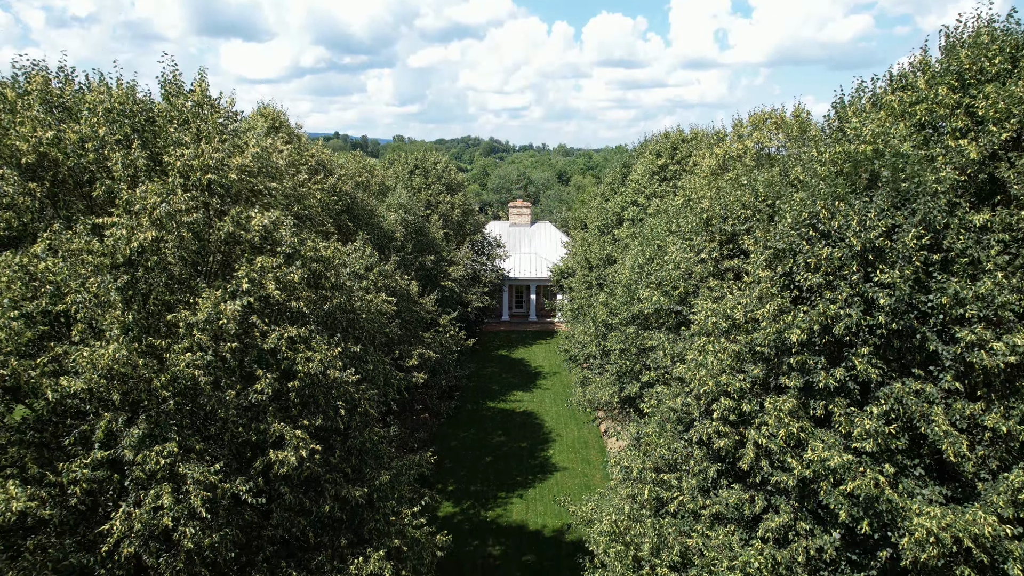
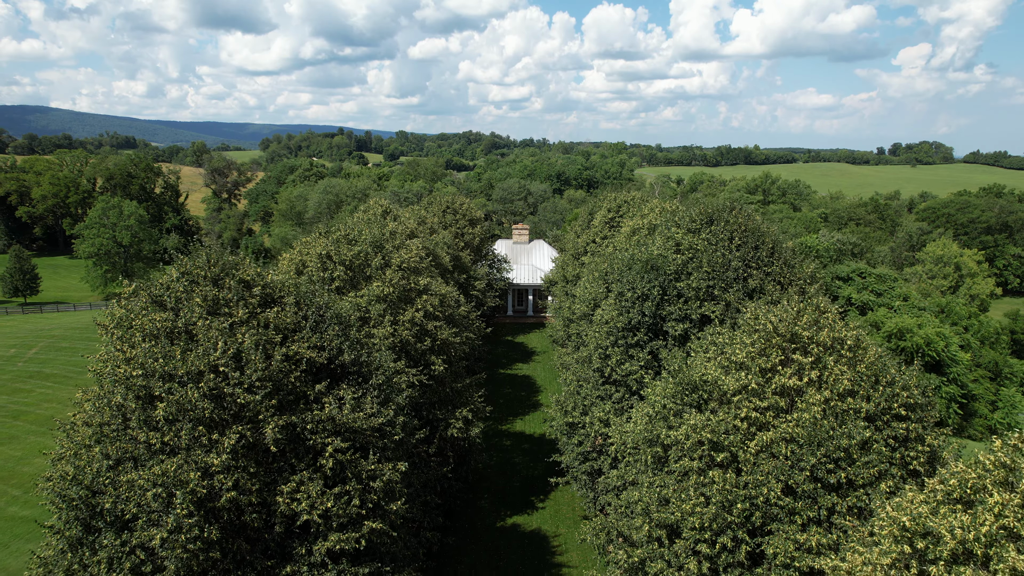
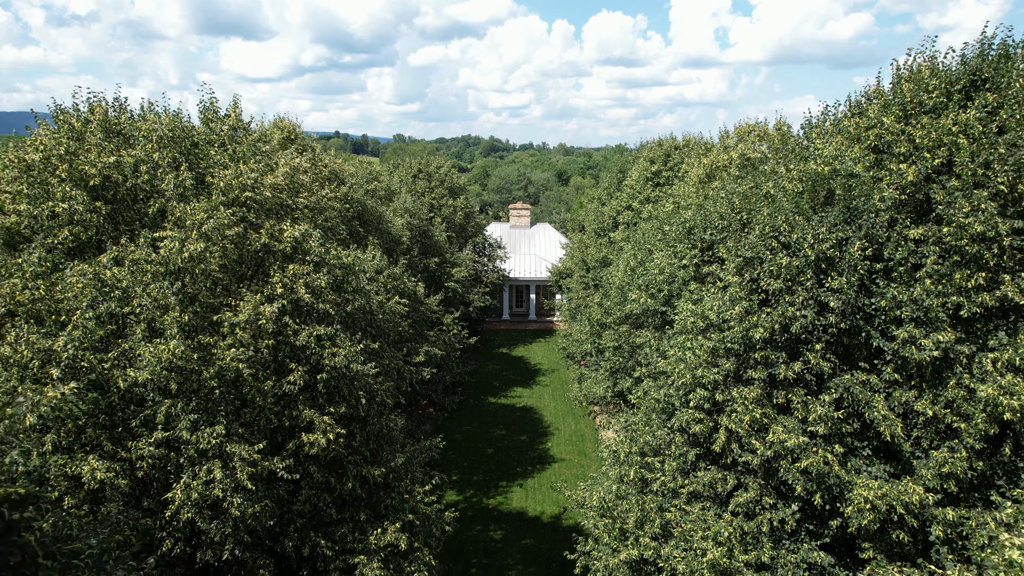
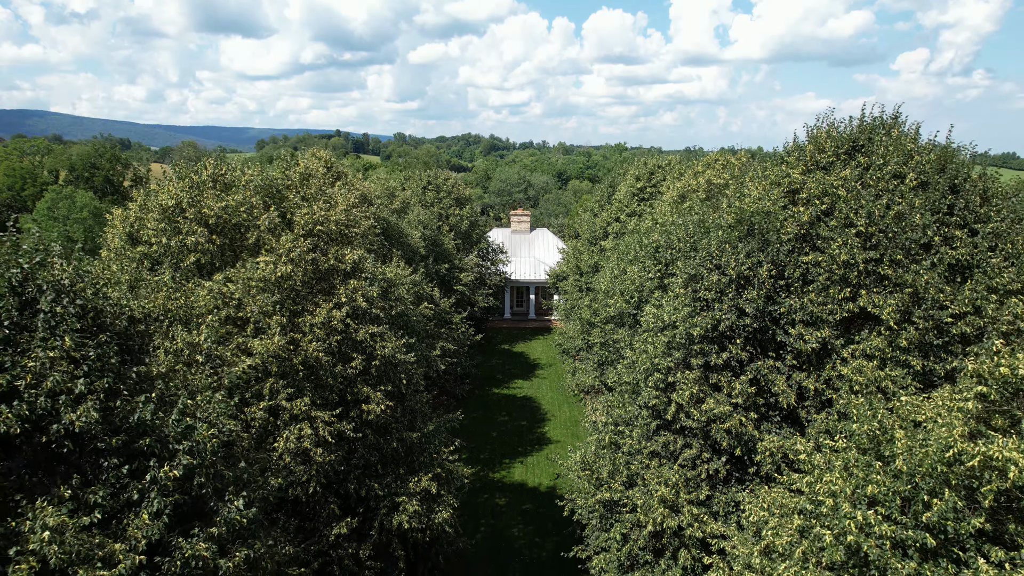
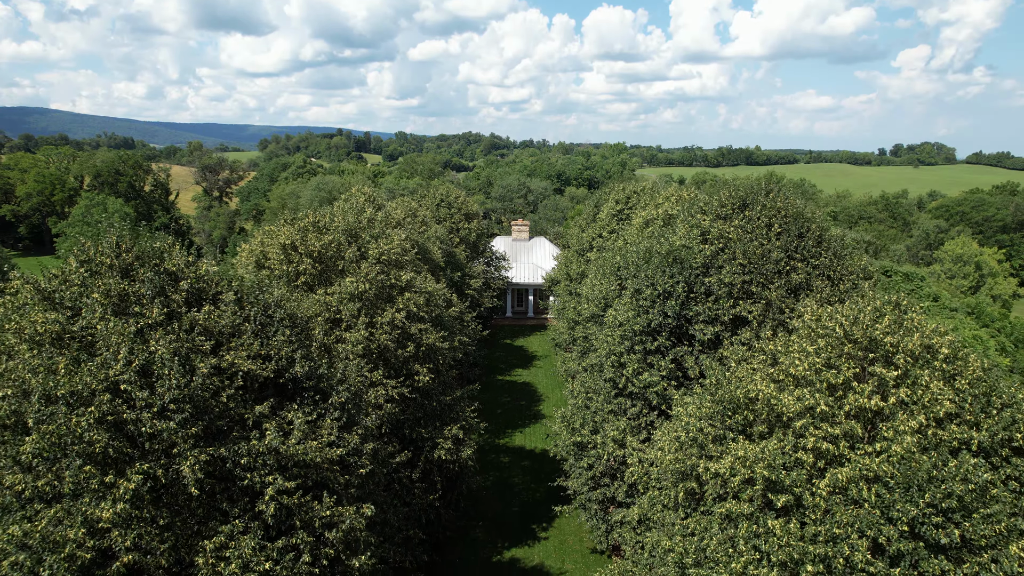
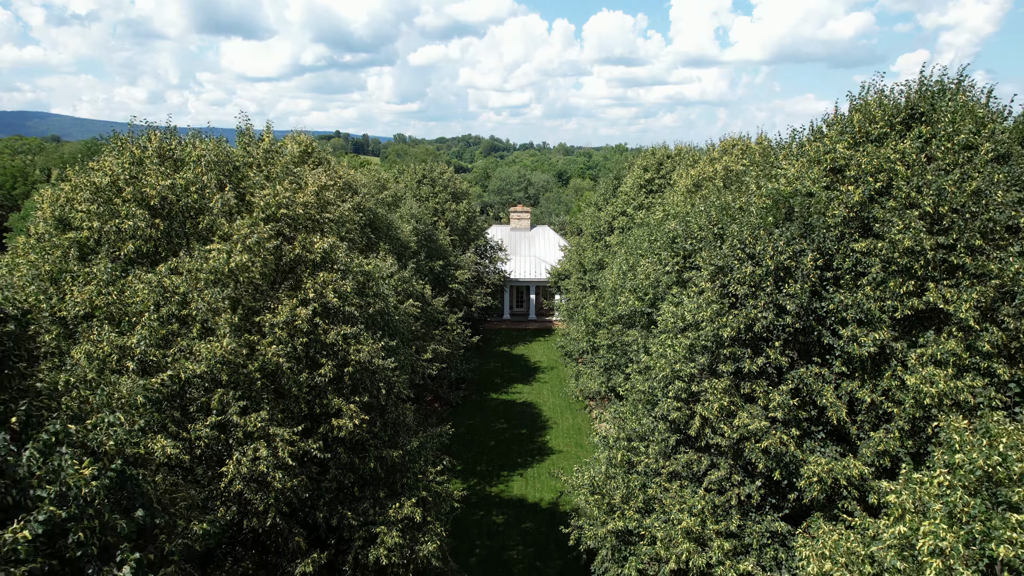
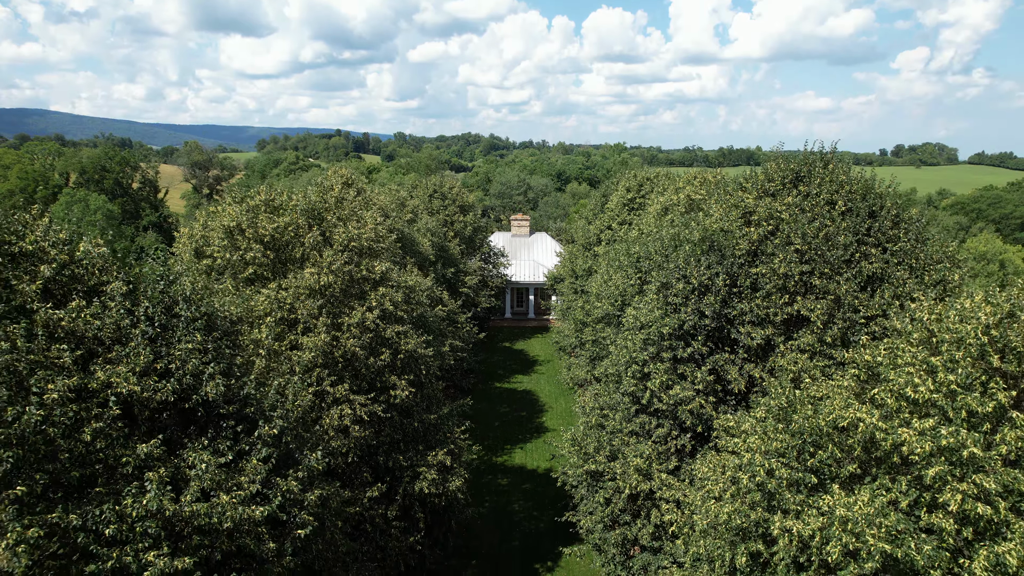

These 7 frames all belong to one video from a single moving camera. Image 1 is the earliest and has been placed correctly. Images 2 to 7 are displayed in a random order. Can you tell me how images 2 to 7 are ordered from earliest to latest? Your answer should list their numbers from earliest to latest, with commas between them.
3, 6, 4, 7, 5, 2
